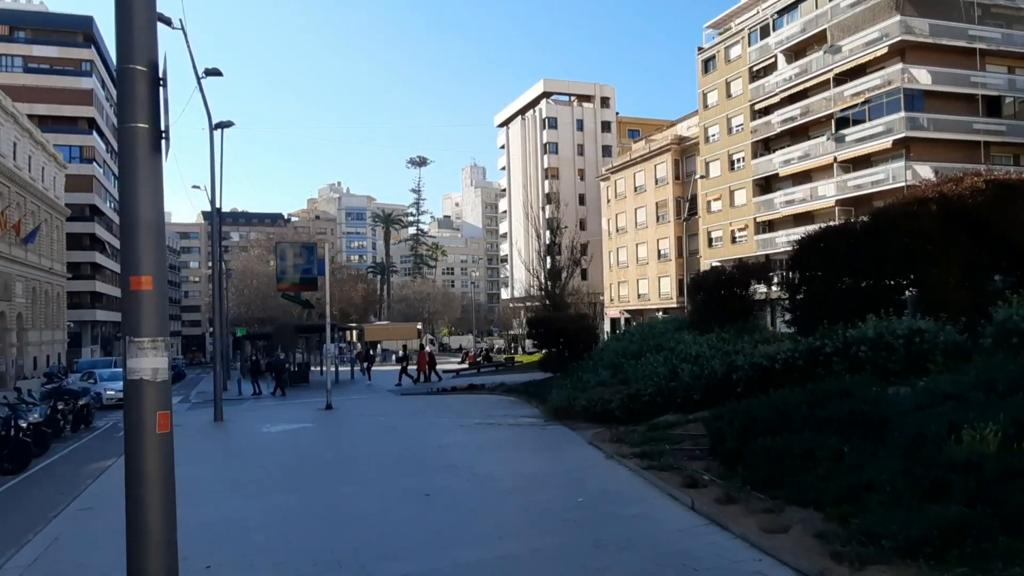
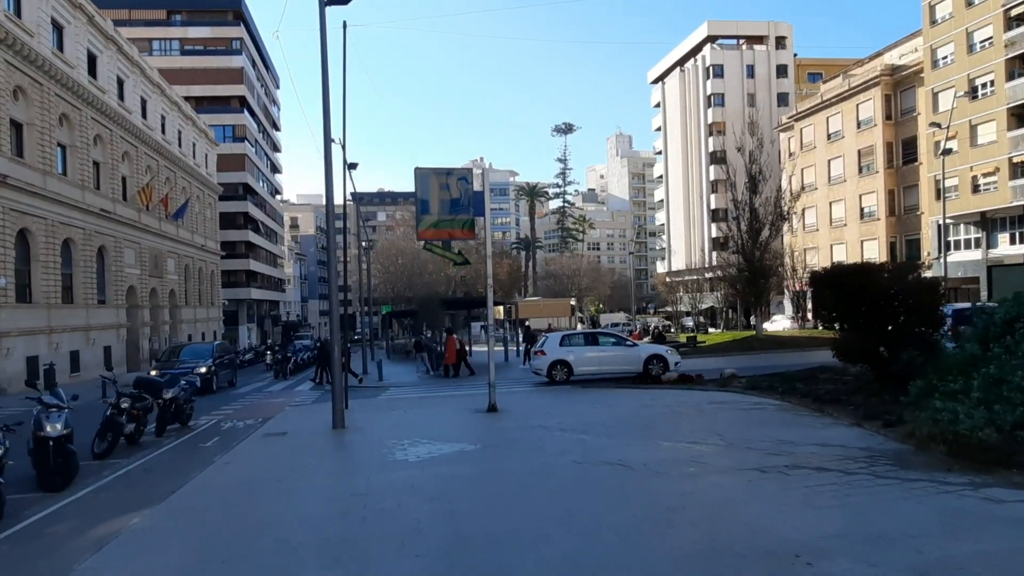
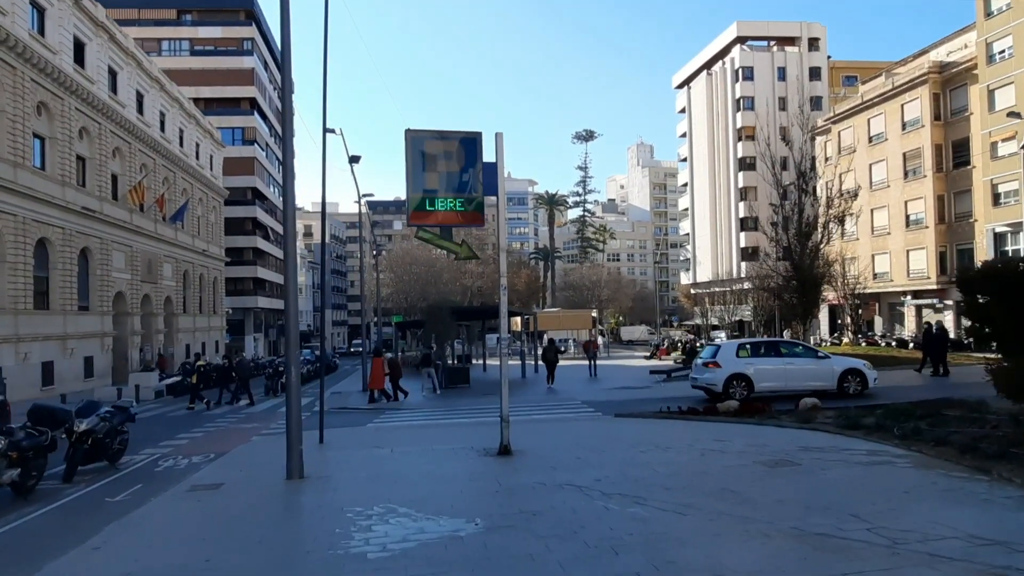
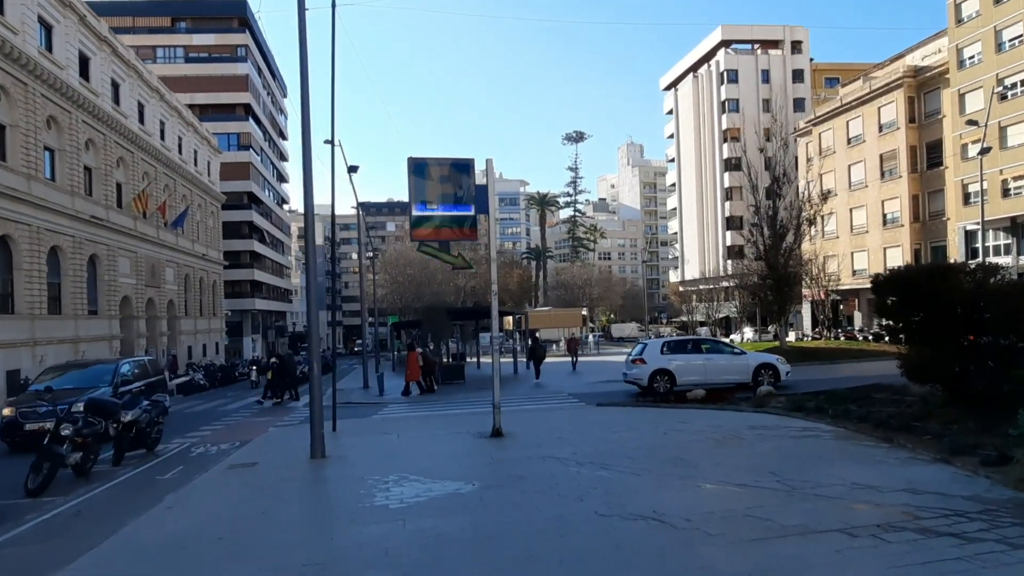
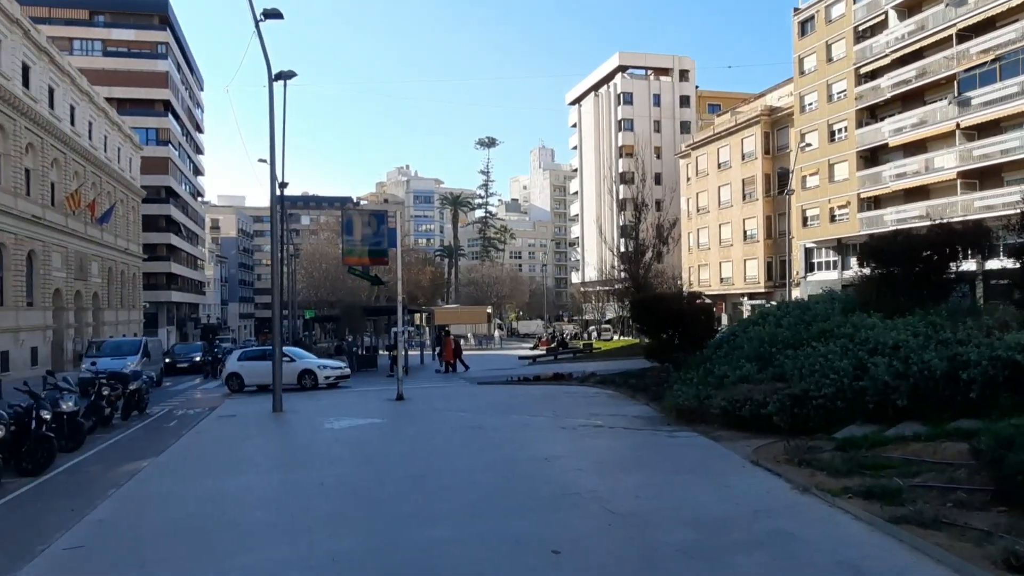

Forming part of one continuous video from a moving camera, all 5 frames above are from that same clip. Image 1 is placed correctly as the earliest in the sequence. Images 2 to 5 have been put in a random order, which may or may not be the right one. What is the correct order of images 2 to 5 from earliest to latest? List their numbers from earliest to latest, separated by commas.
5, 2, 4, 3
